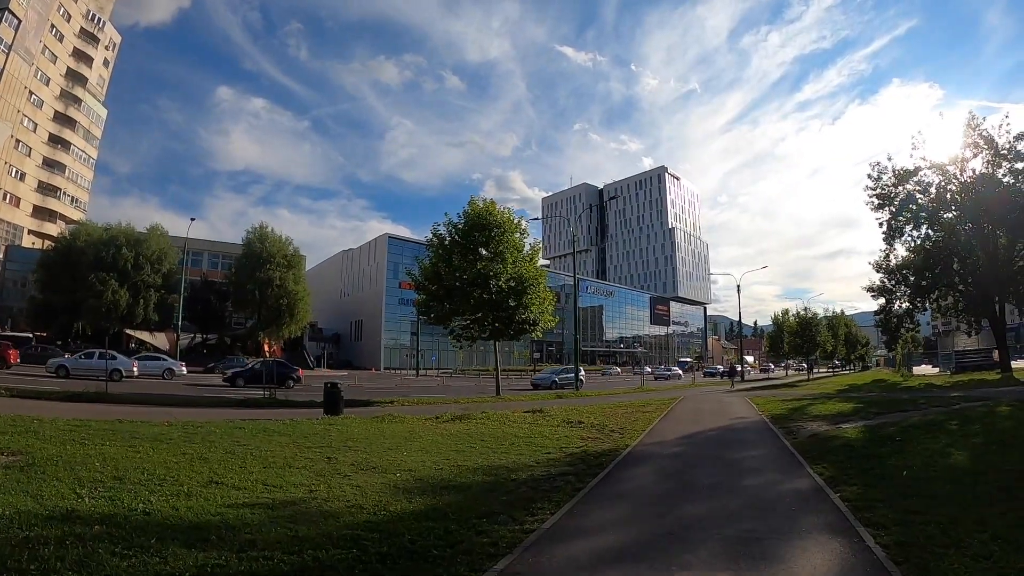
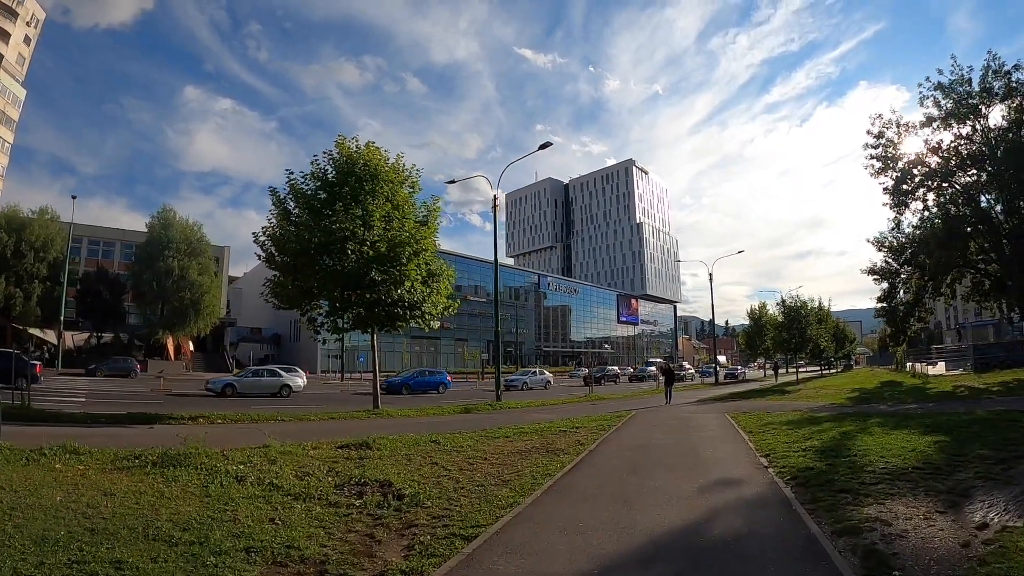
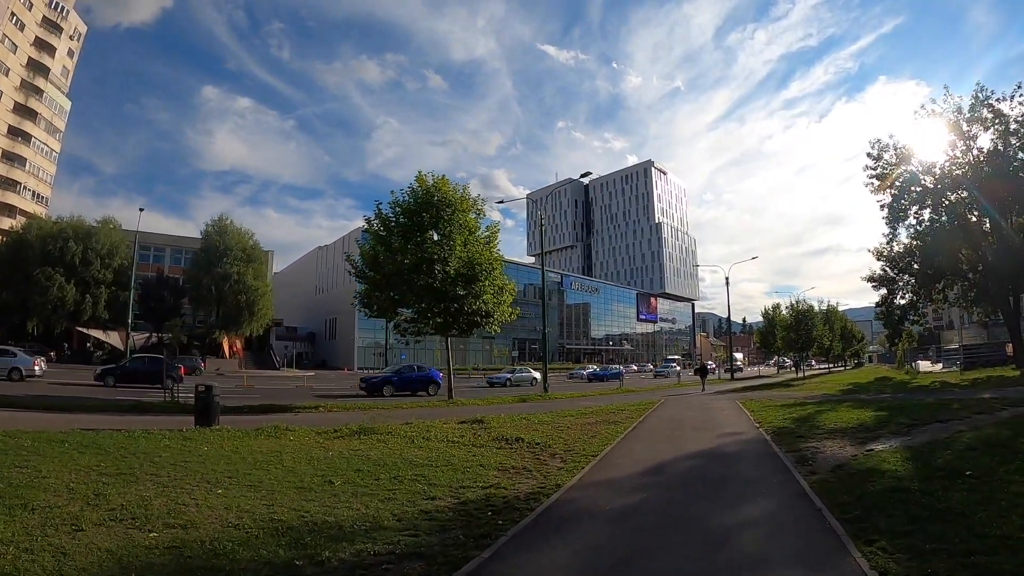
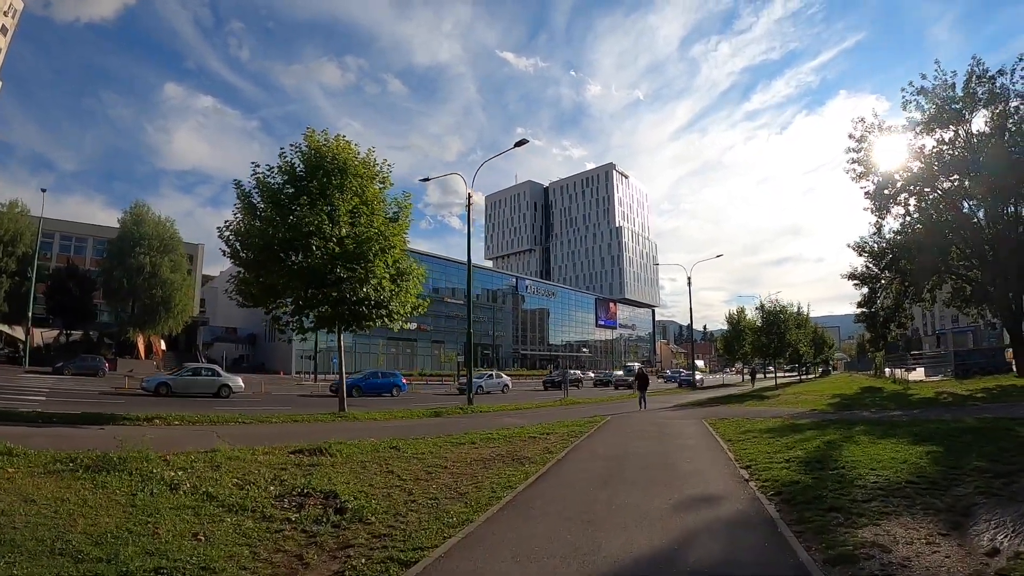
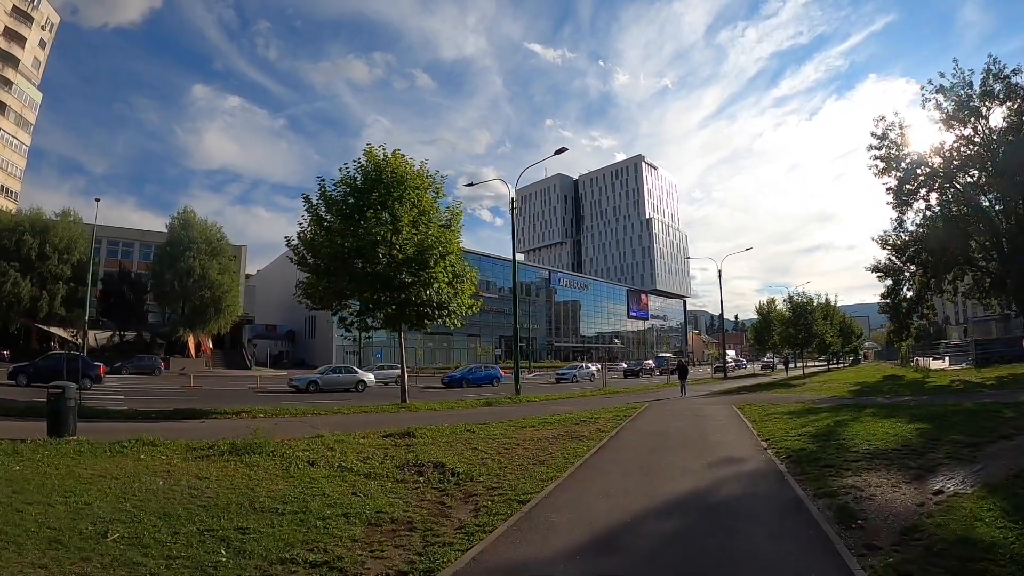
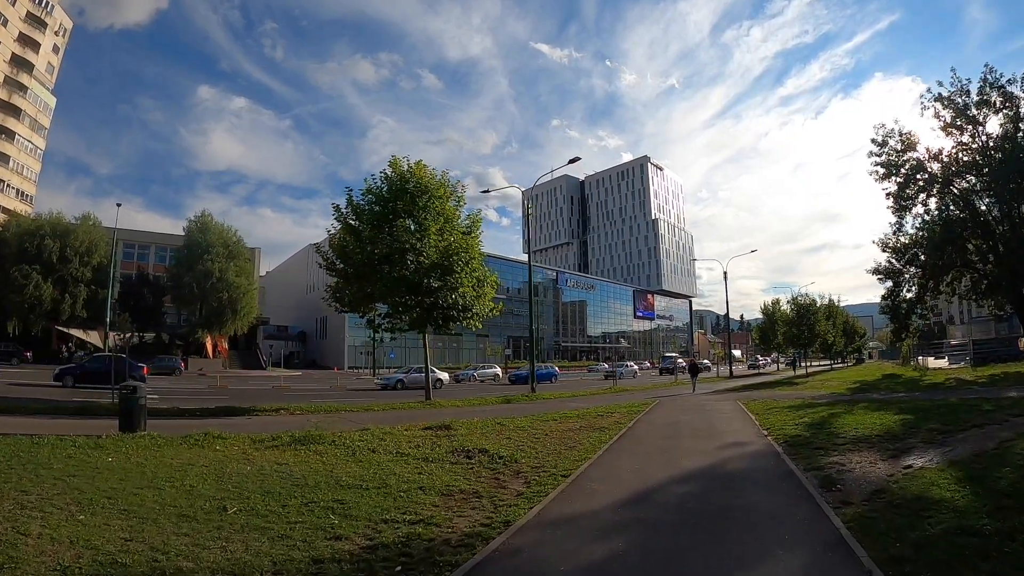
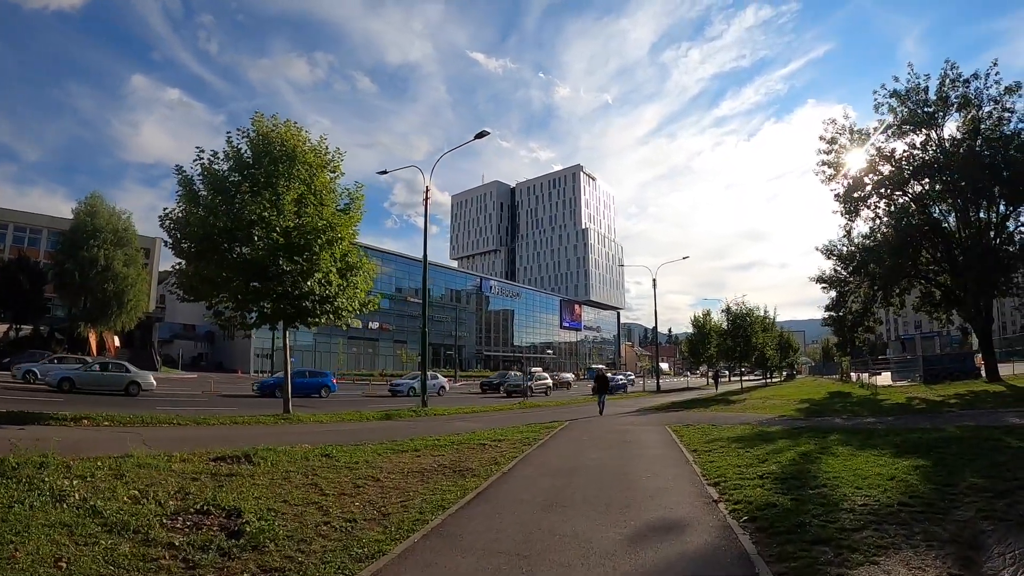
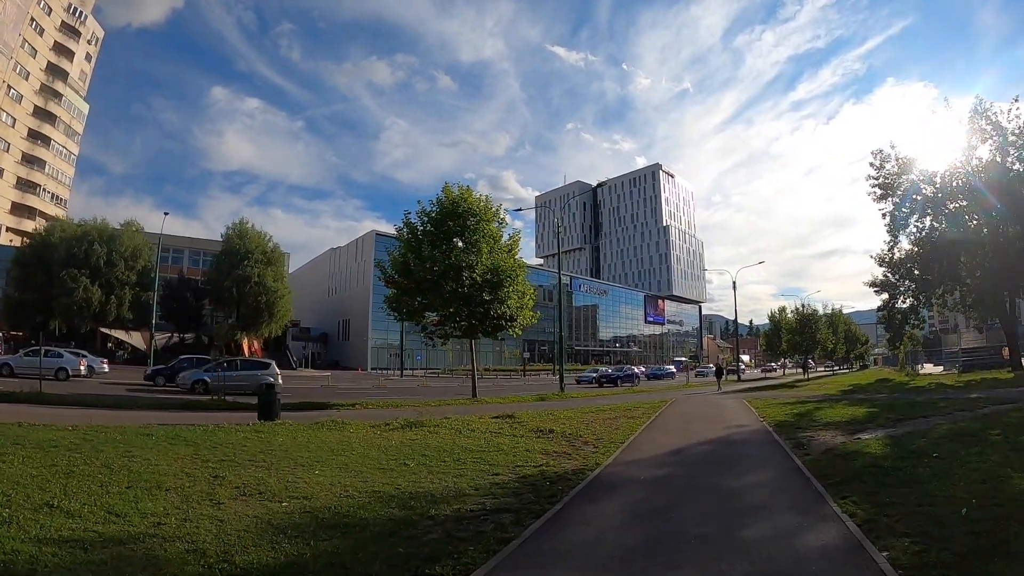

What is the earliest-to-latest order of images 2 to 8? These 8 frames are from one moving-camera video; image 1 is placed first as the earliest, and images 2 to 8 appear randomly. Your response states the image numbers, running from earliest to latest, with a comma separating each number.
8, 3, 6, 5, 2, 4, 7
